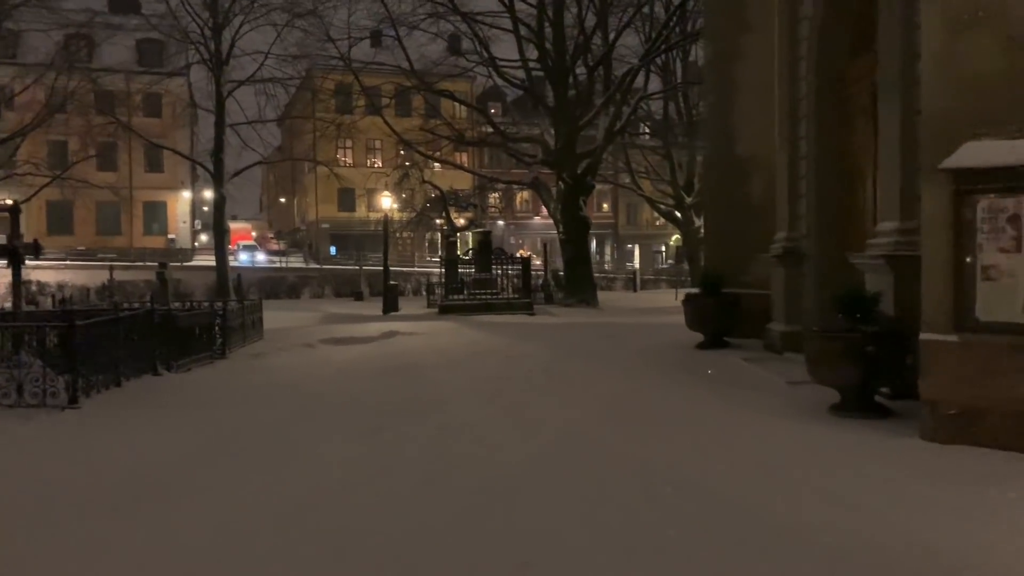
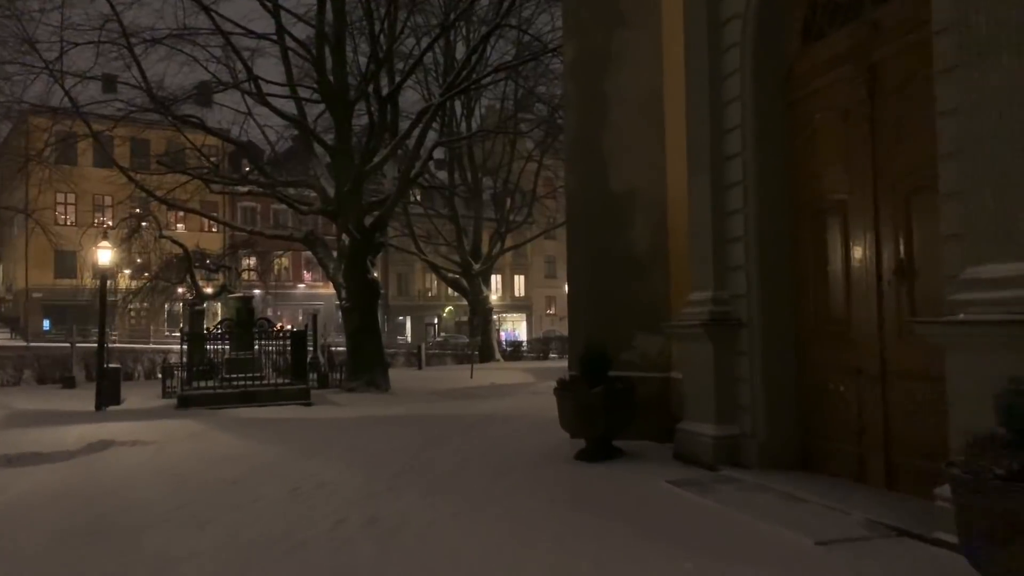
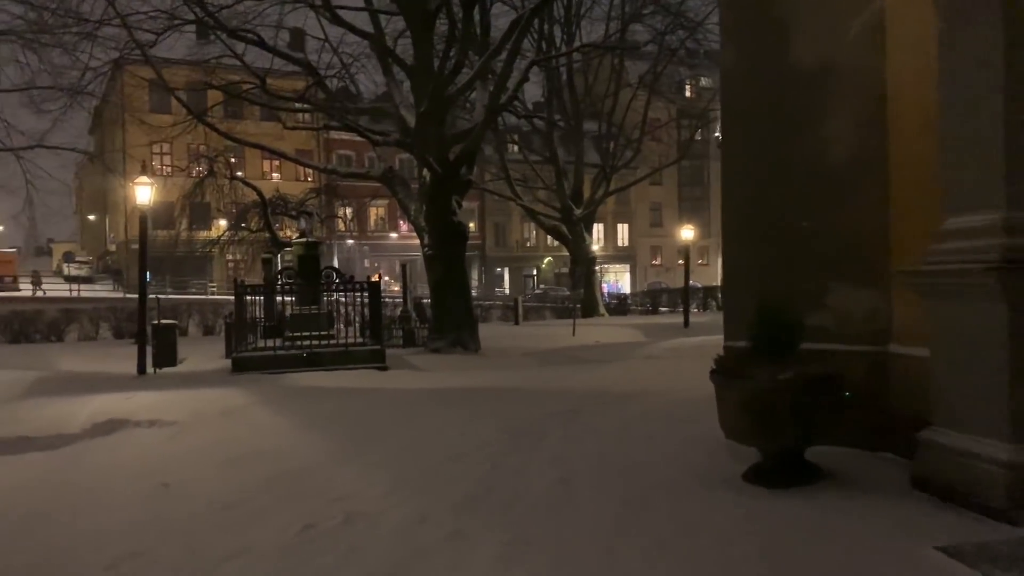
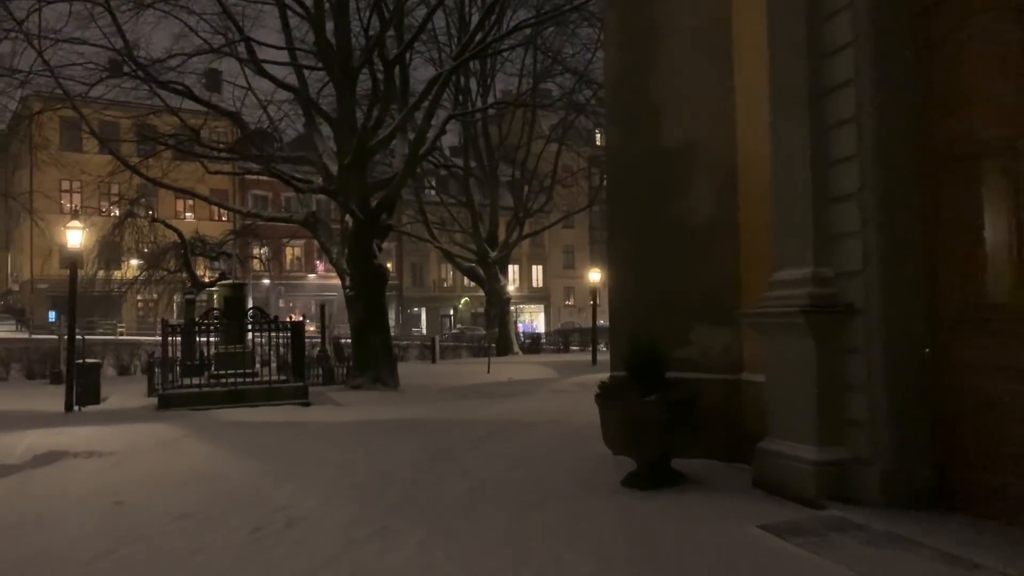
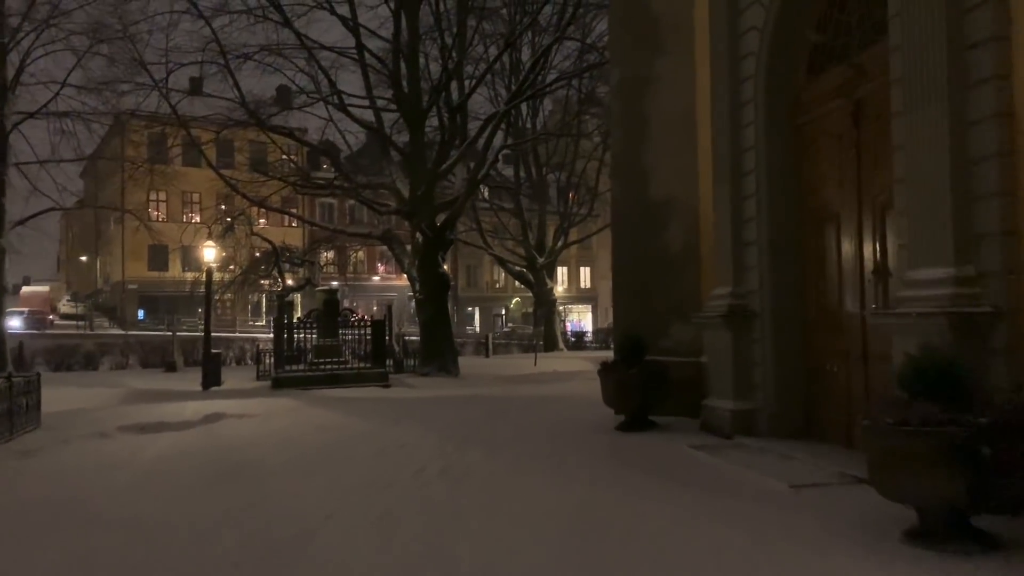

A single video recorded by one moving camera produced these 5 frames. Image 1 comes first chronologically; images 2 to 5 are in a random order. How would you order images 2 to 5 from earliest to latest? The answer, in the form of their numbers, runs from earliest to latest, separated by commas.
5, 2, 4, 3
